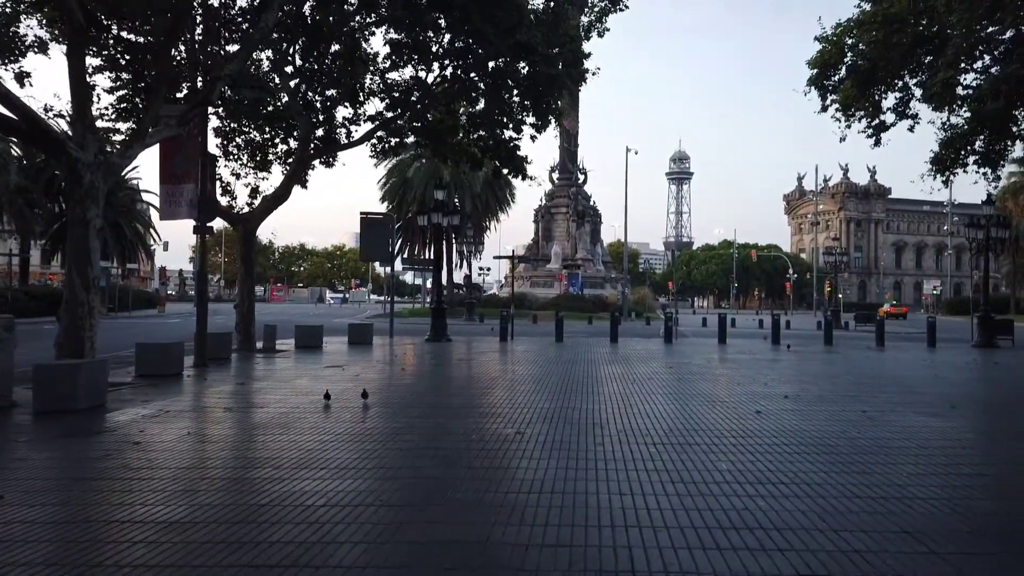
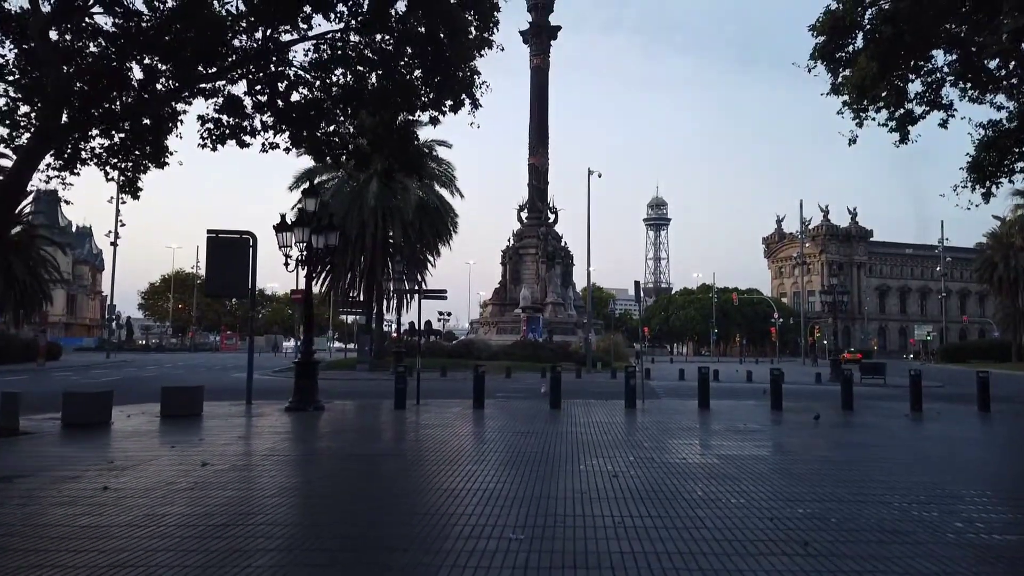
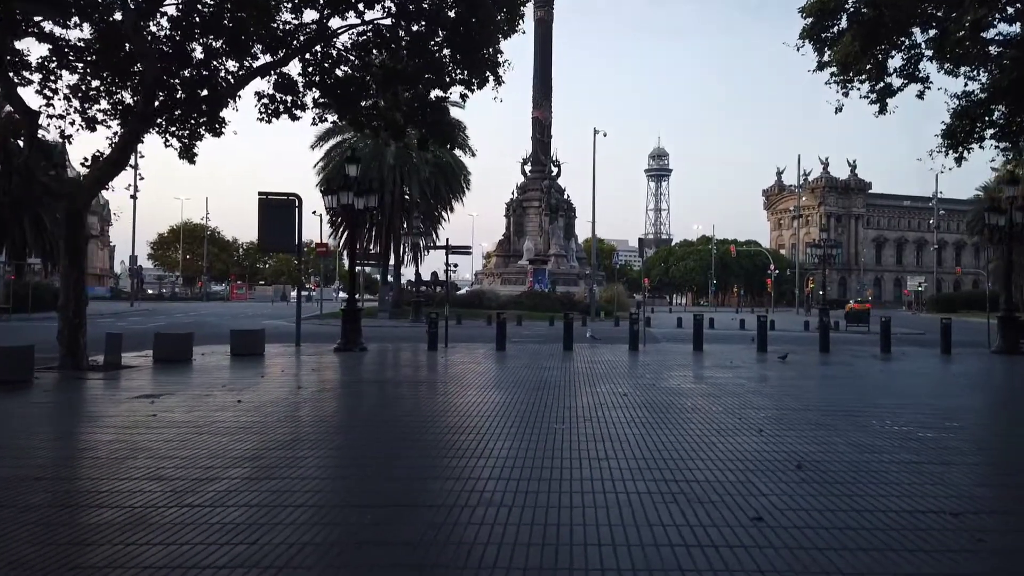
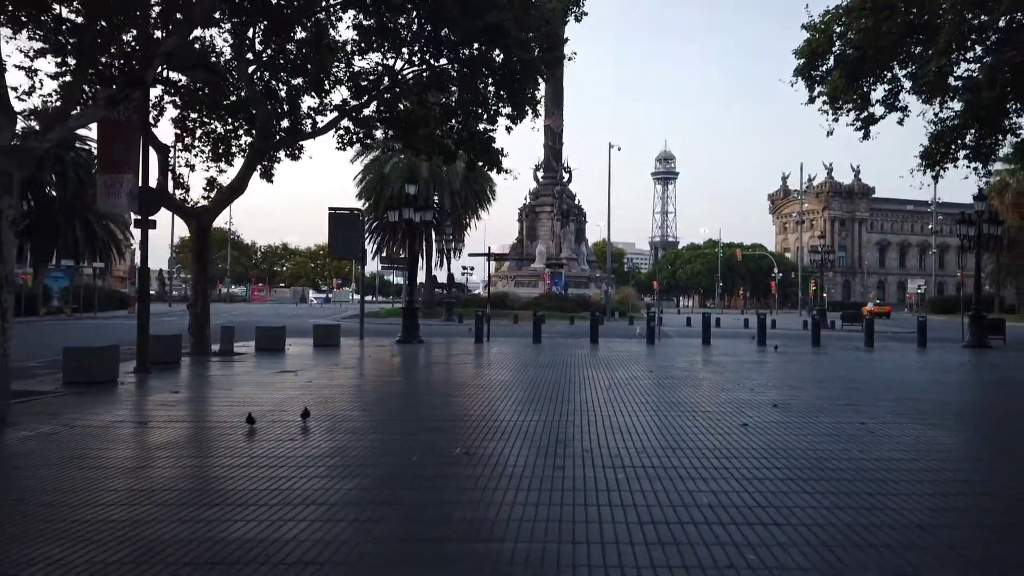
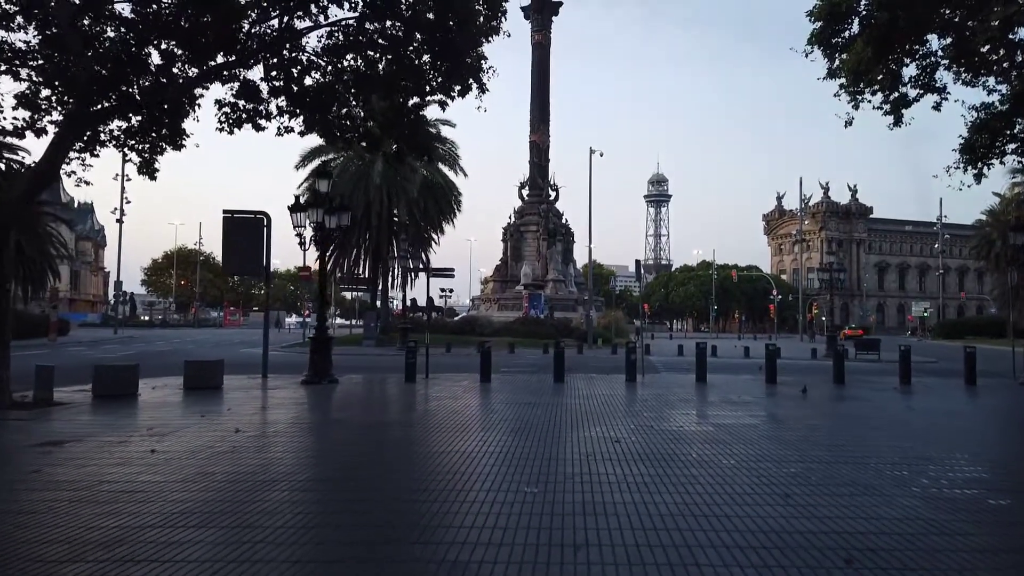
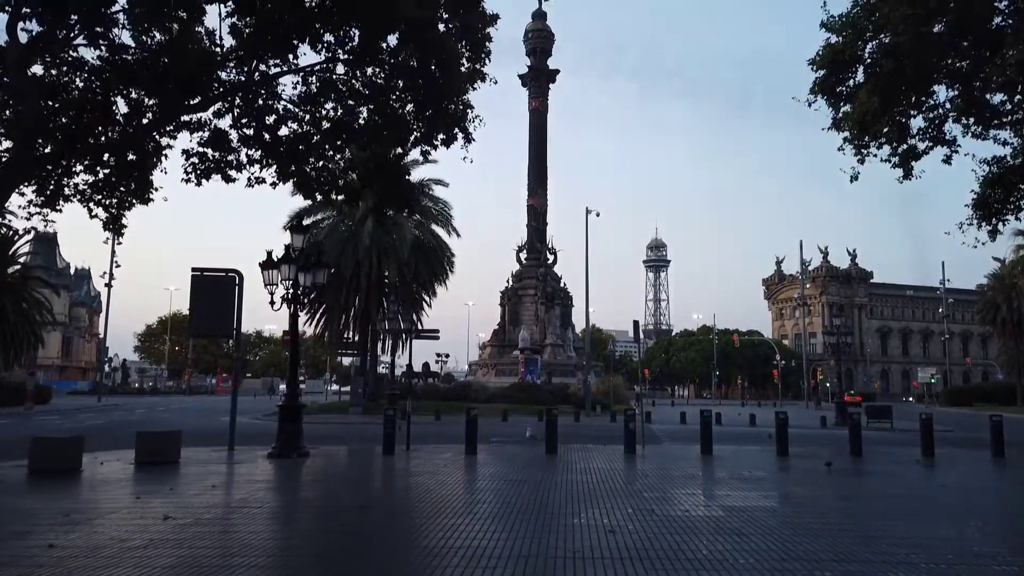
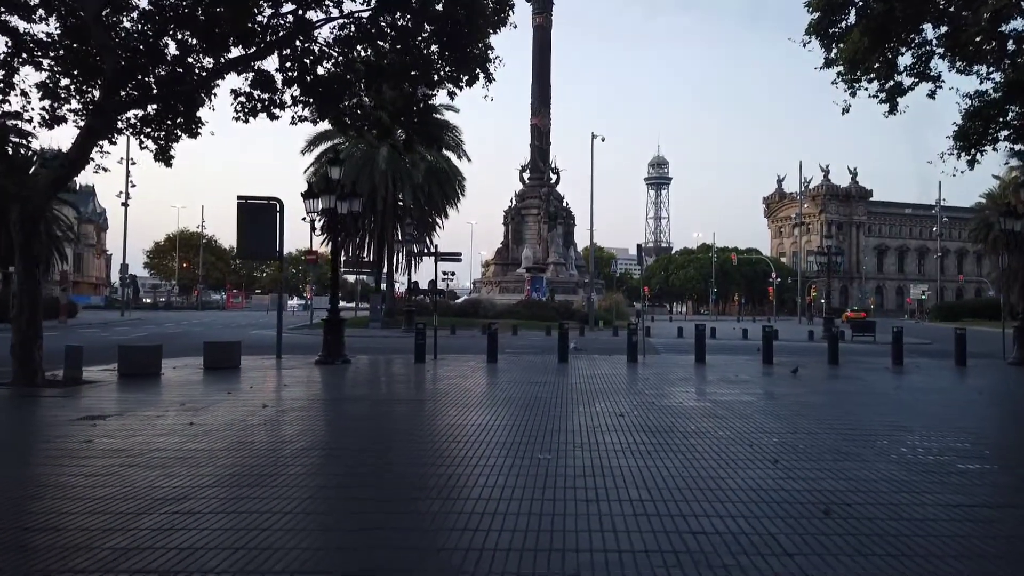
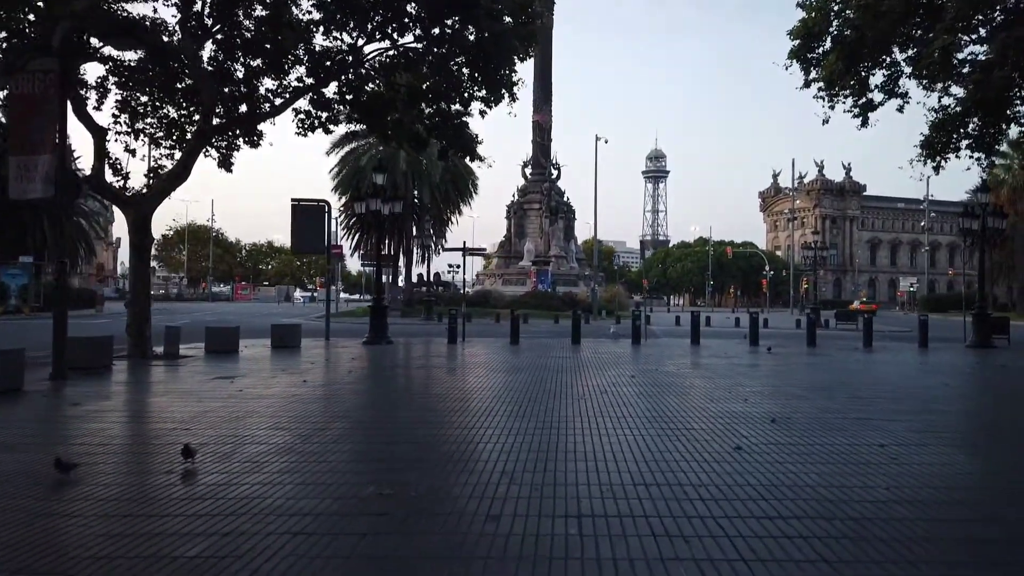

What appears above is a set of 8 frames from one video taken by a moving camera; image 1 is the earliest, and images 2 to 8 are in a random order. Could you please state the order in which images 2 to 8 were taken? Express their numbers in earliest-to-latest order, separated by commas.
4, 8, 3, 7, 5, 2, 6
